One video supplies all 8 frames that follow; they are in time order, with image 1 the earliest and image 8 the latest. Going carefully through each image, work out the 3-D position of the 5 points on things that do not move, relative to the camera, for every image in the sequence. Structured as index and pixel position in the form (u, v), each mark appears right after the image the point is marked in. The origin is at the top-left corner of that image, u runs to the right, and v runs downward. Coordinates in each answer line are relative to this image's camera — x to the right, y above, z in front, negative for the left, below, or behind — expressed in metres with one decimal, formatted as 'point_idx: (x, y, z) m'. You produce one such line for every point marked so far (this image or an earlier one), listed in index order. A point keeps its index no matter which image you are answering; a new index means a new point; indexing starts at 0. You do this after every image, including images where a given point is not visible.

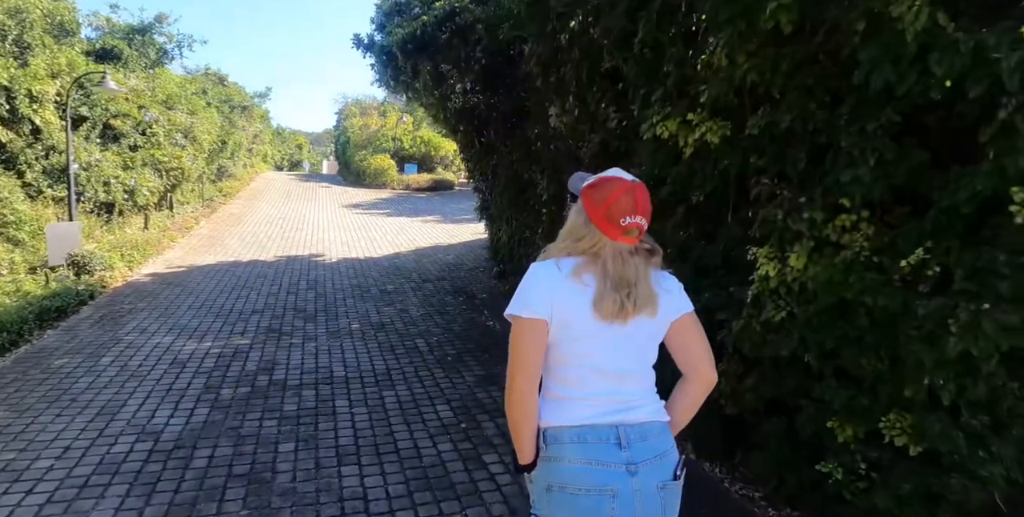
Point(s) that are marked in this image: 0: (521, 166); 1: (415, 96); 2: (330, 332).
0: (+0.1, +1.0, +6.2) m
1: (-1.3, +2.2, +8.0) m
2: (-1.9, -0.7, +6.2) m
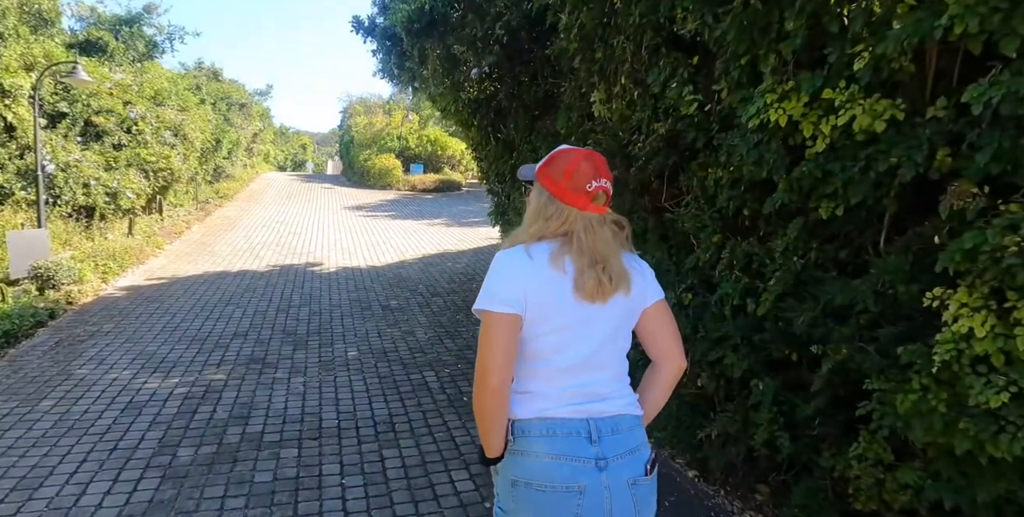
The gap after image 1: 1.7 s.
0: (+0.4, +0.8, +5.2) m
1: (-1.0, +2.1, +7.0) m
2: (-1.7, -0.9, +5.2) m
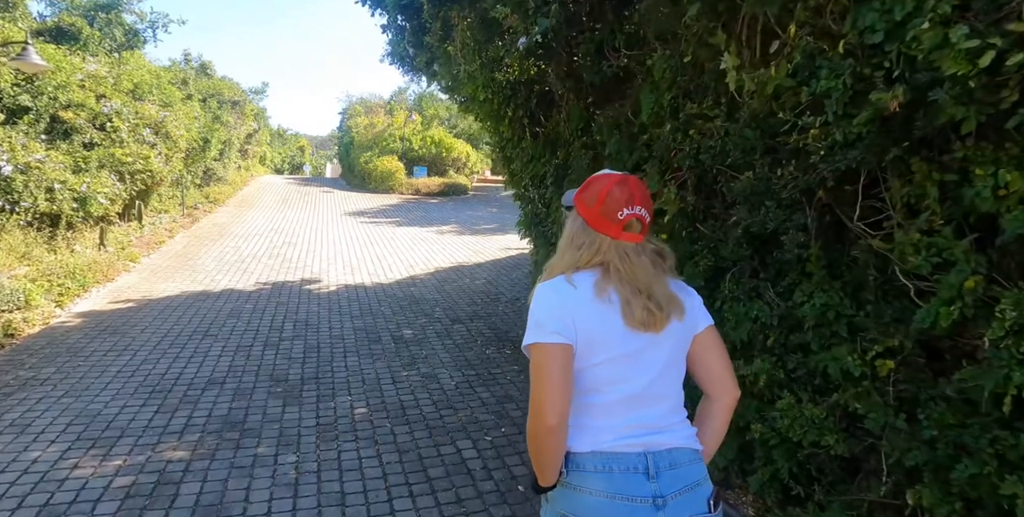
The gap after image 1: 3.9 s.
0: (+0.8, +0.6, +3.9) m
1: (-0.6, +1.8, +5.7) m
2: (-1.3, -1.1, +3.9) m
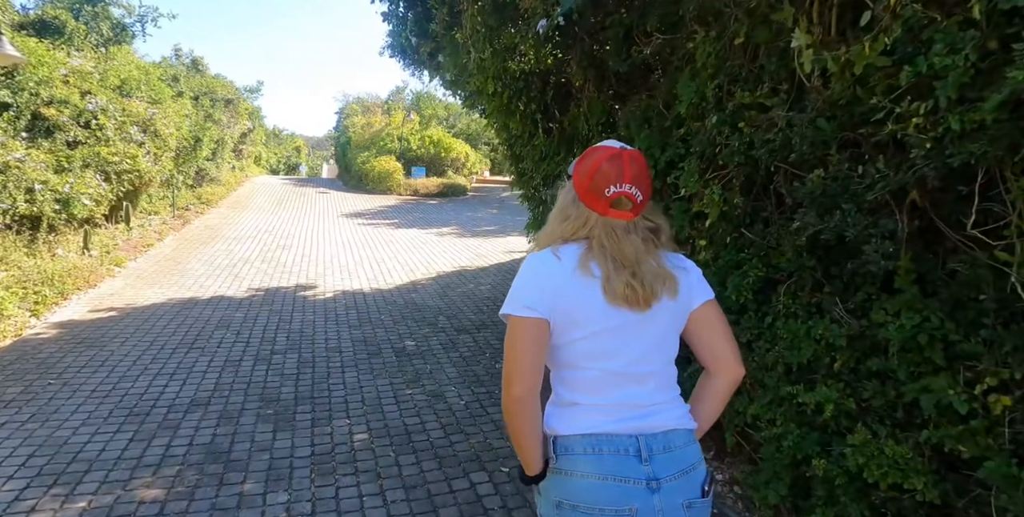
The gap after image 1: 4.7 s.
0: (+0.9, +0.6, +3.5) m
1: (-0.5, +1.8, +5.3) m
2: (-1.1, -1.2, +3.4) m
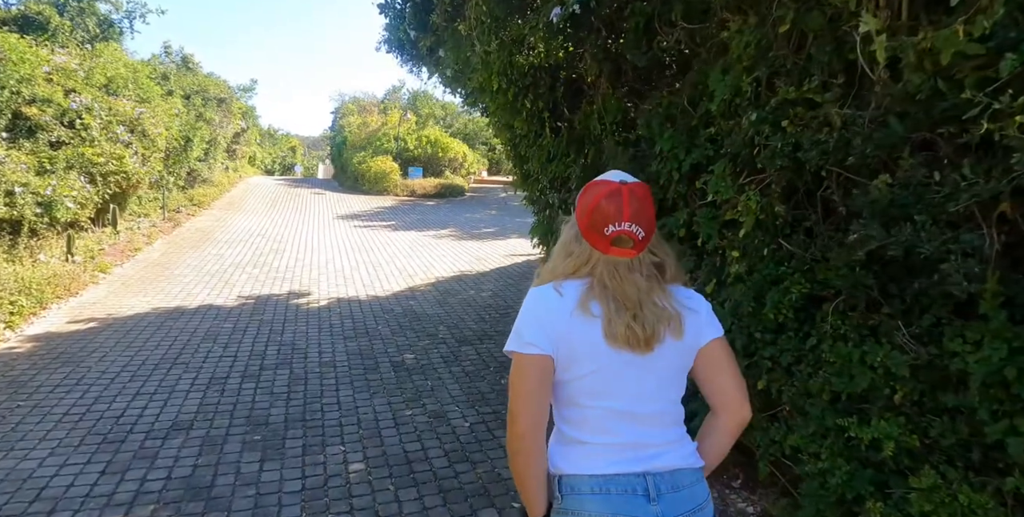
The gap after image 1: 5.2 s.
0: (+0.9, +0.5, +3.2) m
1: (-0.5, +1.7, +5.0) m
2: (-1.1, -1.2, +3.1) m
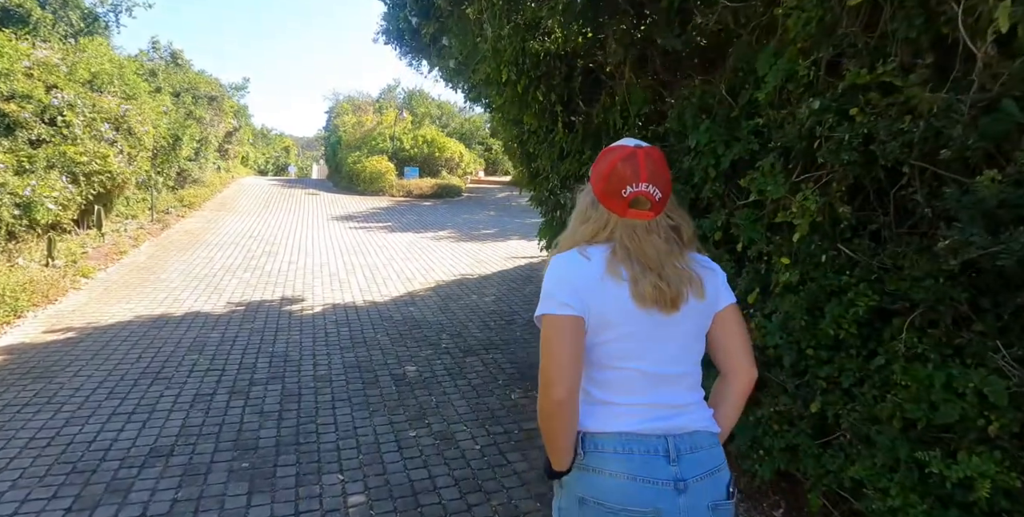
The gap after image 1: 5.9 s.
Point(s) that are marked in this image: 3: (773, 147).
0: (+1.0, +0.5, +2.8) m
1: (-0.4, +1.7, +4.6) m
2: (-1.0, -1.3, +2.7) m
3: (+1.2, +0.5, +2.6) m
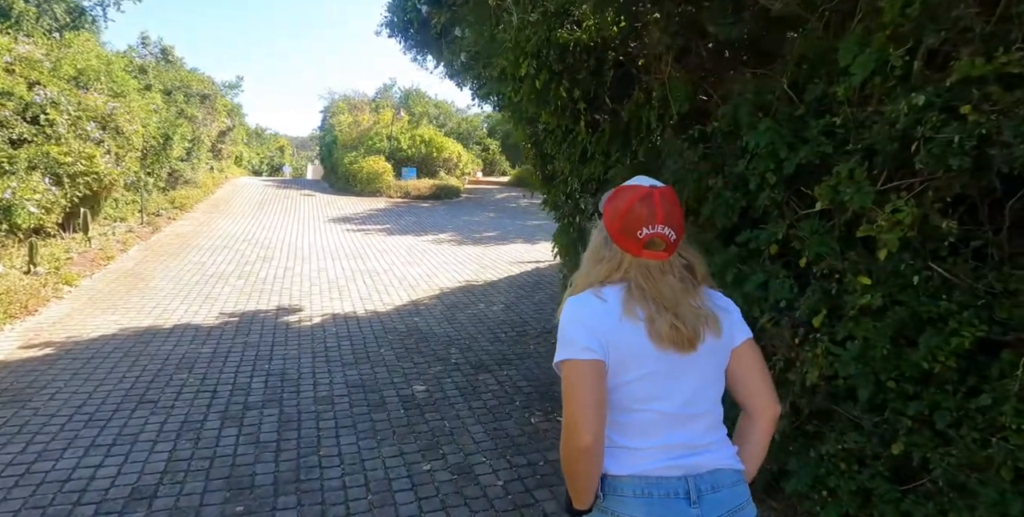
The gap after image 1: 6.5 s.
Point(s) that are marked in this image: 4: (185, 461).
0: (+1.2, +0.4, +2.5) m
1: (-0.3, +1.6, +4.2) m
2: (-0.8, -1.3, +2.4) m
3: (+1.3, +0.4, +2.3) m
4: (-1.8, -1.1, +3.4) m
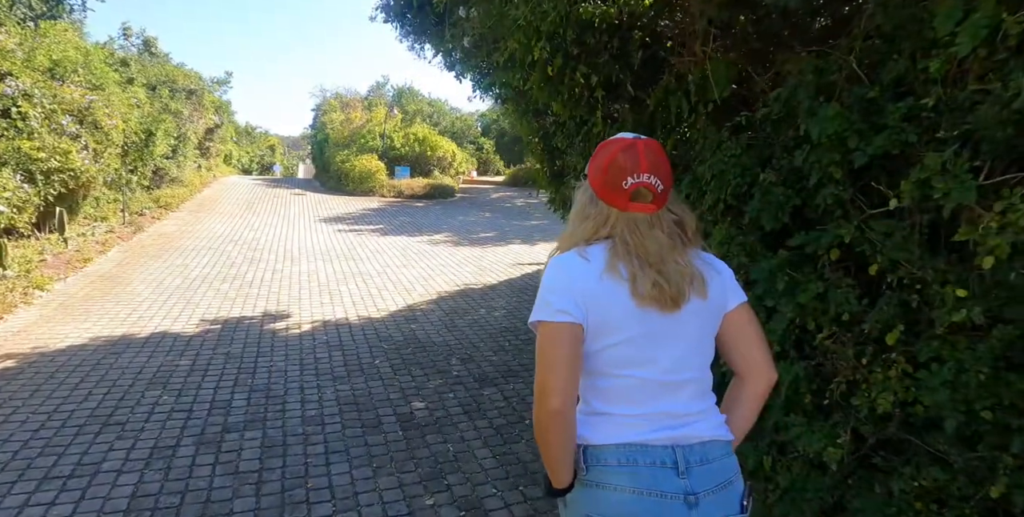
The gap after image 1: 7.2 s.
0: (+1.3, +0.4, +2.1) m
1: (-0.2, +1.6, +3.8) m
2: (-0.7, -1.4, +2.0) m
3: (+1.4, +0.4, +1.9) m
4: (-1.8, -1.2, +2.9) m
